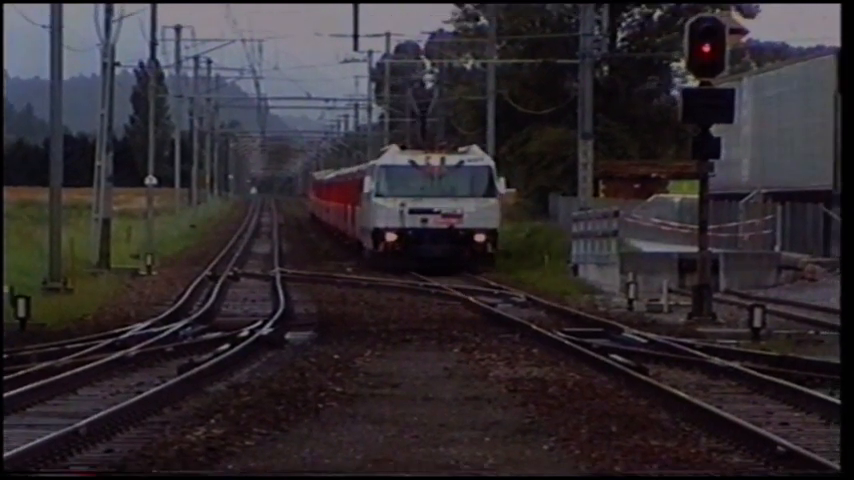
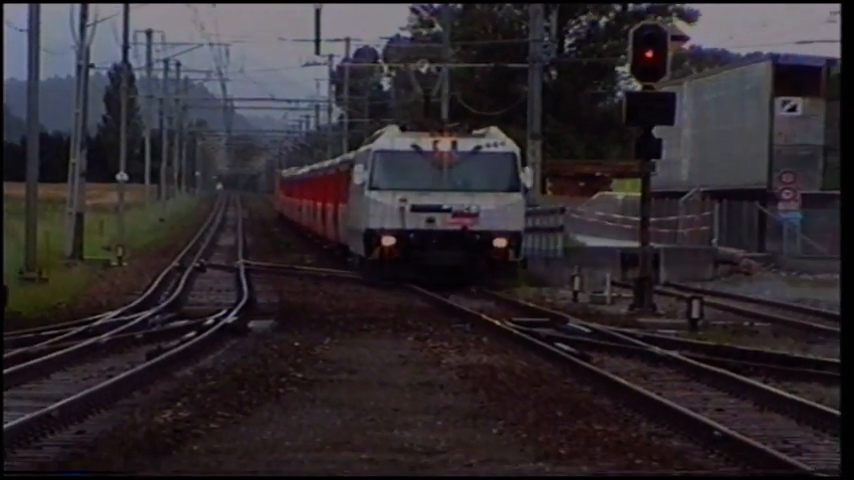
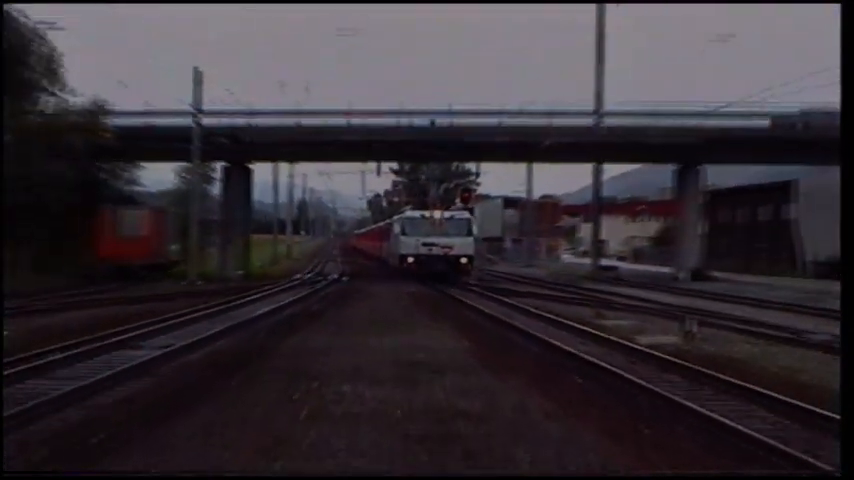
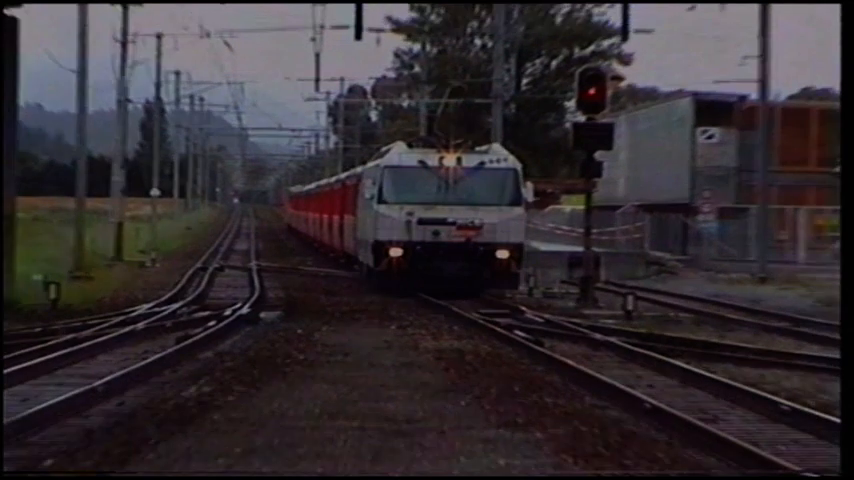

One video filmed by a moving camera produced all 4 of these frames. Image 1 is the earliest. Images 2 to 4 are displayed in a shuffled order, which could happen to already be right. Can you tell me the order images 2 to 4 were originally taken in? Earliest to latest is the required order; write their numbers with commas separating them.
2, 4, 3
